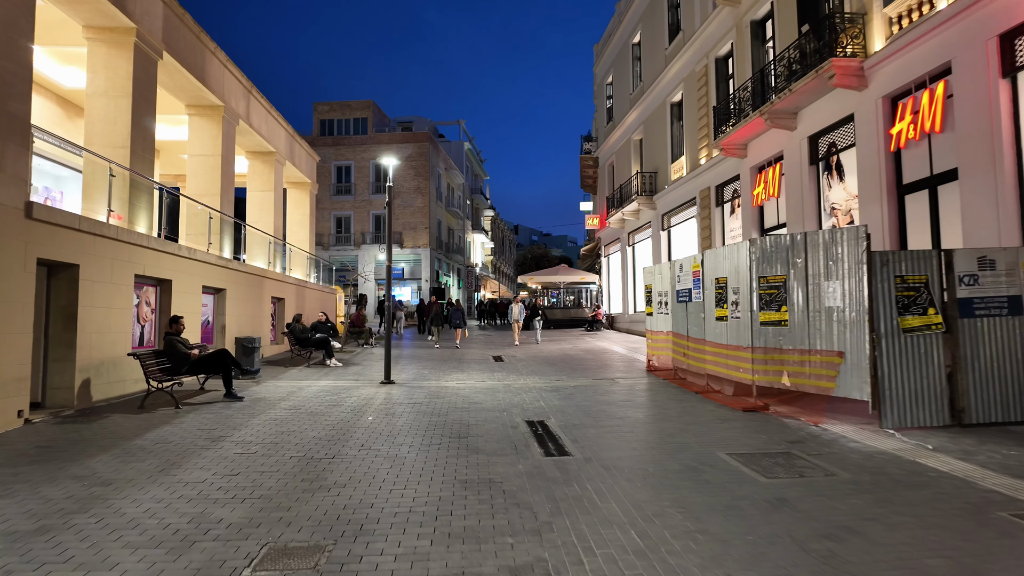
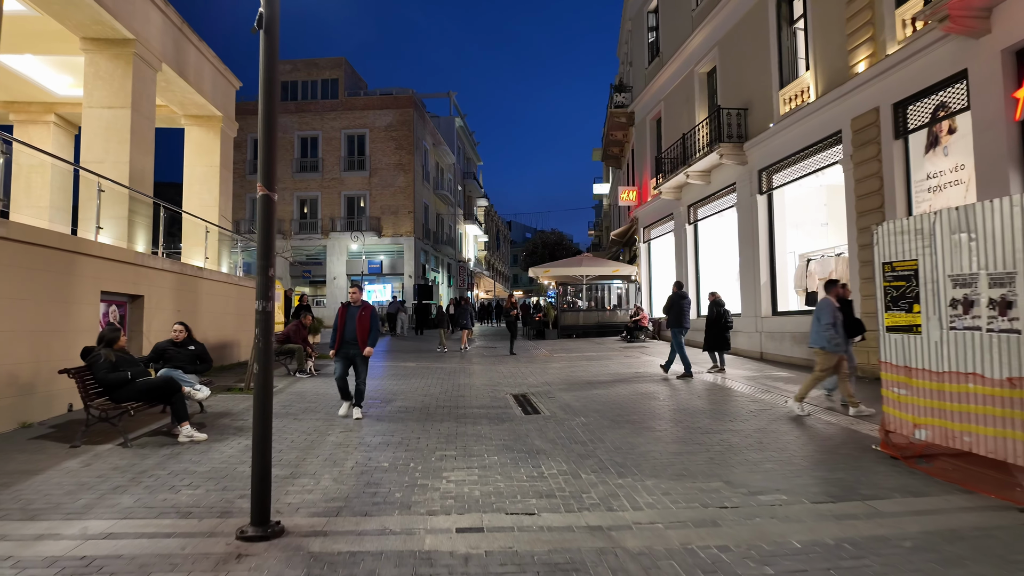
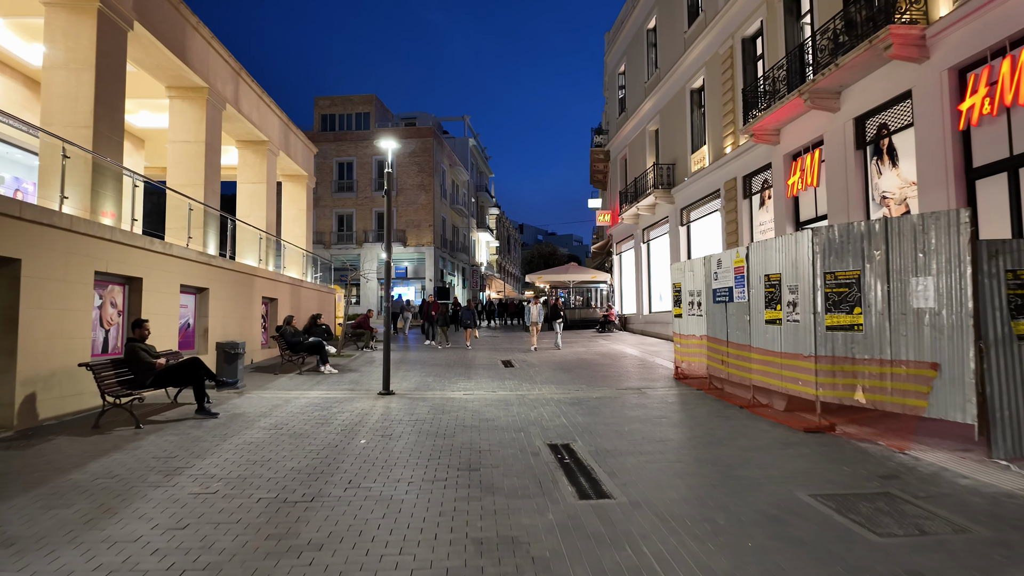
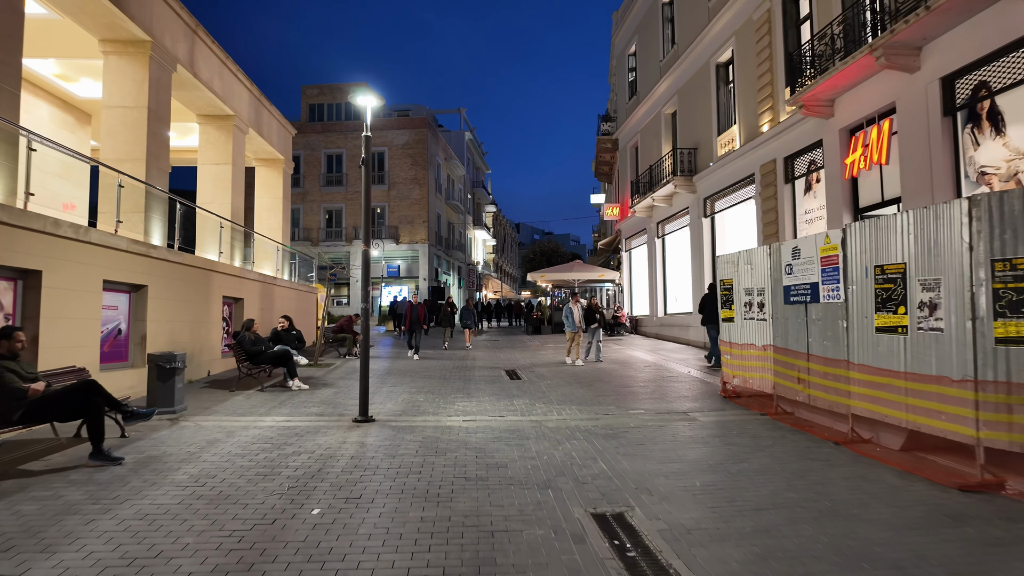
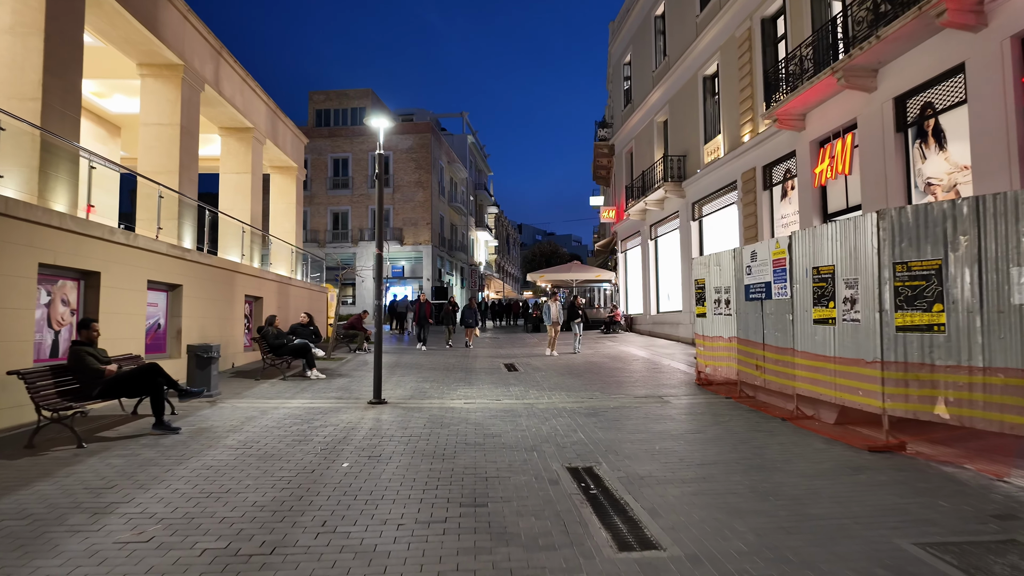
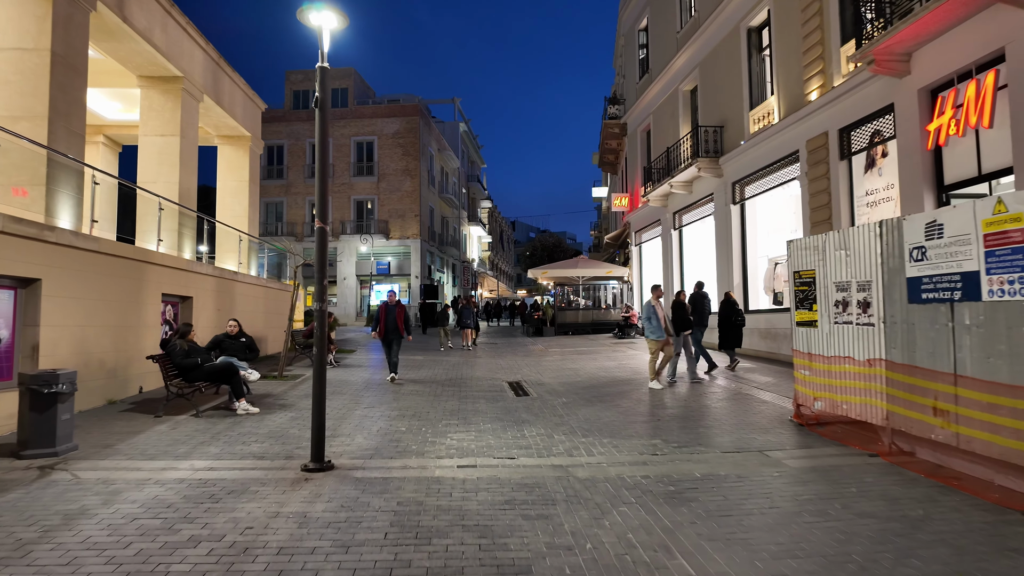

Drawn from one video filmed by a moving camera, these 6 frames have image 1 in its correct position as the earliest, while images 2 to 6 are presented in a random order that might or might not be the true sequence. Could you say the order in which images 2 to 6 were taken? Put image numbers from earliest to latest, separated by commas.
3, 5, 4, 6, 2
